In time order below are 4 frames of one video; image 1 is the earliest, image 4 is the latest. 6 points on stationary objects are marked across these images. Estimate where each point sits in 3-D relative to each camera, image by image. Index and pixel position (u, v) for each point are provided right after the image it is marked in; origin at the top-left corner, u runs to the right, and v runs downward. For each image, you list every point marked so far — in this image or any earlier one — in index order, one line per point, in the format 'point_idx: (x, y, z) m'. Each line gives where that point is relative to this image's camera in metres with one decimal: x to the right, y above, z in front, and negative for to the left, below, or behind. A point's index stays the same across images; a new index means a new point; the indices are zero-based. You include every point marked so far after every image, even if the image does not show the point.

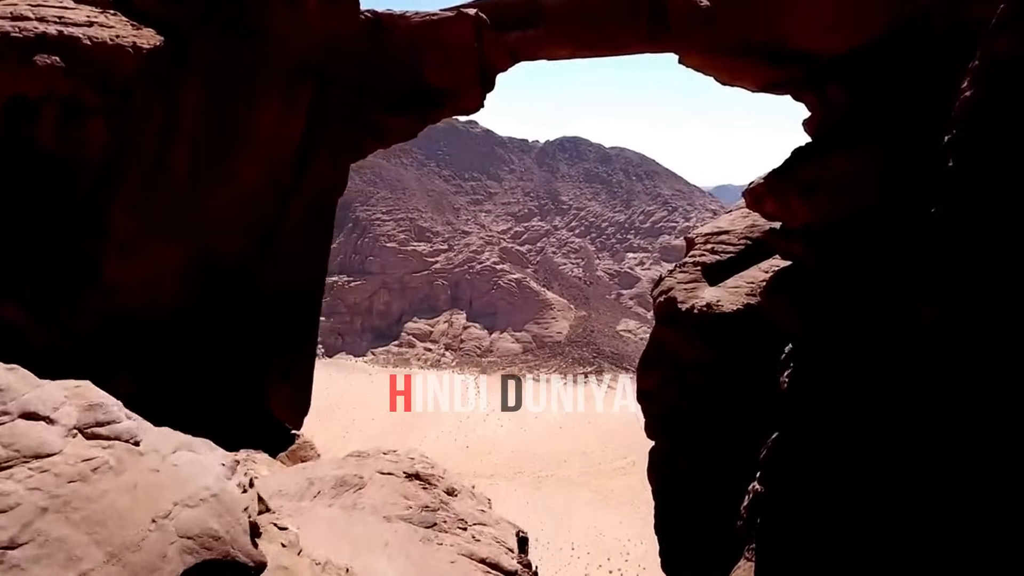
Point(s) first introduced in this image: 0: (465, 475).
0: (-1.3, -4.9, +16.7) m
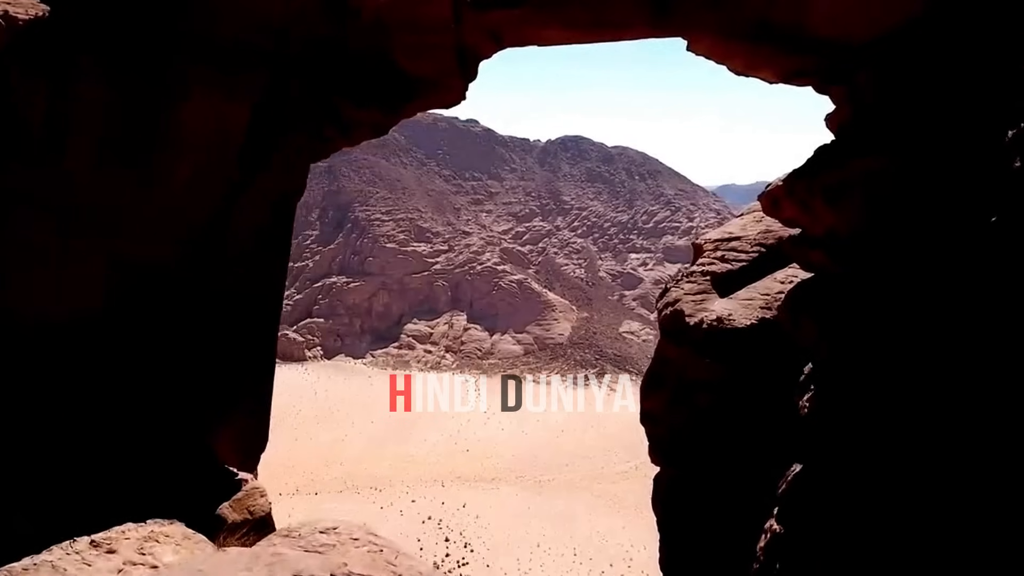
0: (-1.3, -5.0, +16.4) m
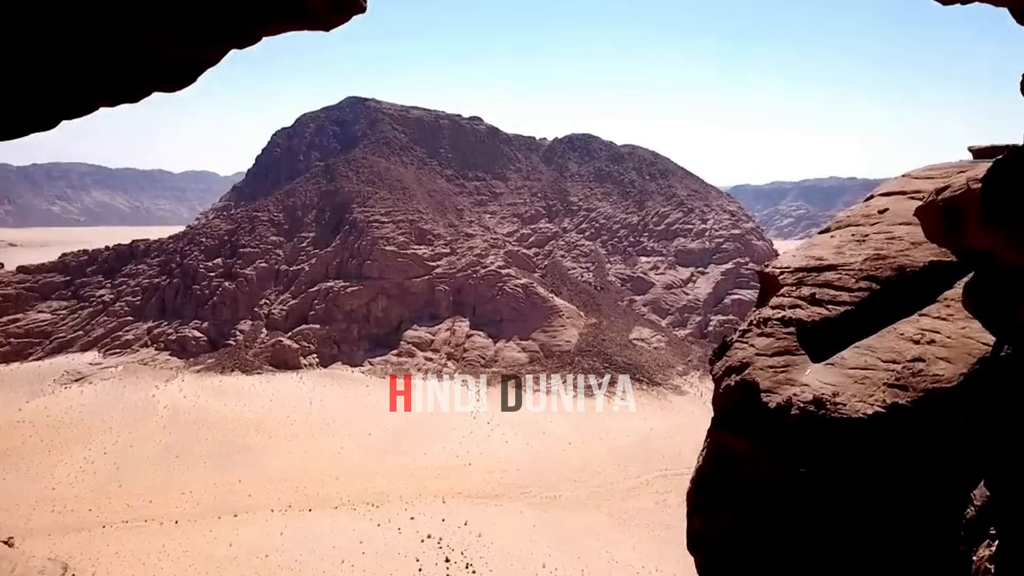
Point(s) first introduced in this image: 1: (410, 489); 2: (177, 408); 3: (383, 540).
0: (-1.2, -5.2, +15.1) m
1: (-2.6, -5.1, +15.4) m
2: (-10.6, -3.7, +19.5) m
3: (-2.8, -5.4, +12.6) m
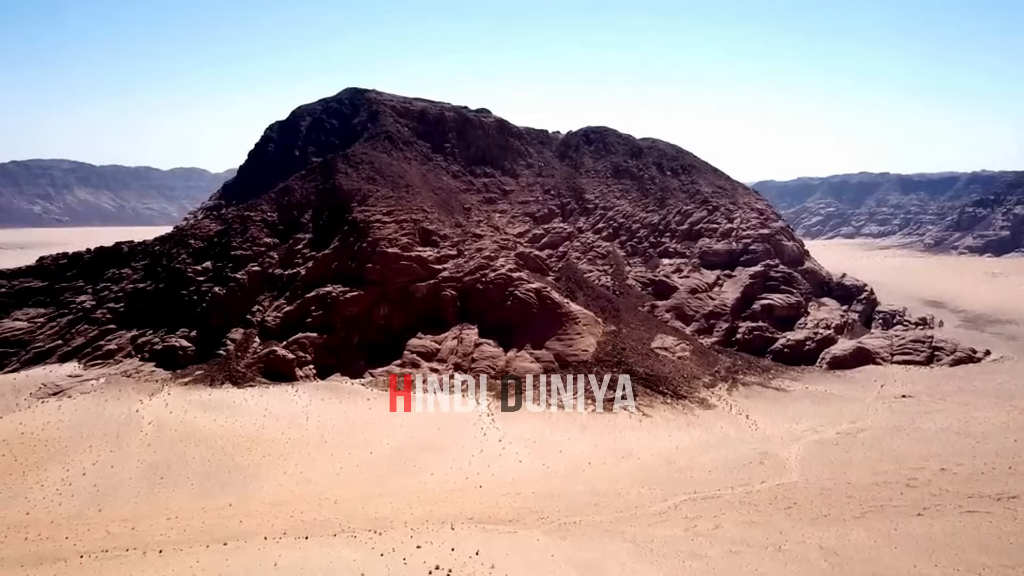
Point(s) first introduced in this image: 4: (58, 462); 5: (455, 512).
0: (-0.7, -5.5, +13.1) m
1: (-2.1, -5.3, +13.3) m
2: (-10.1, -4.0, +17.5) m
3: (-2.3, -5.7, +10.6) m
4: (-11.7, -4.6, +15.5) m
5: (-1.2, -5.3, +13.5) m
